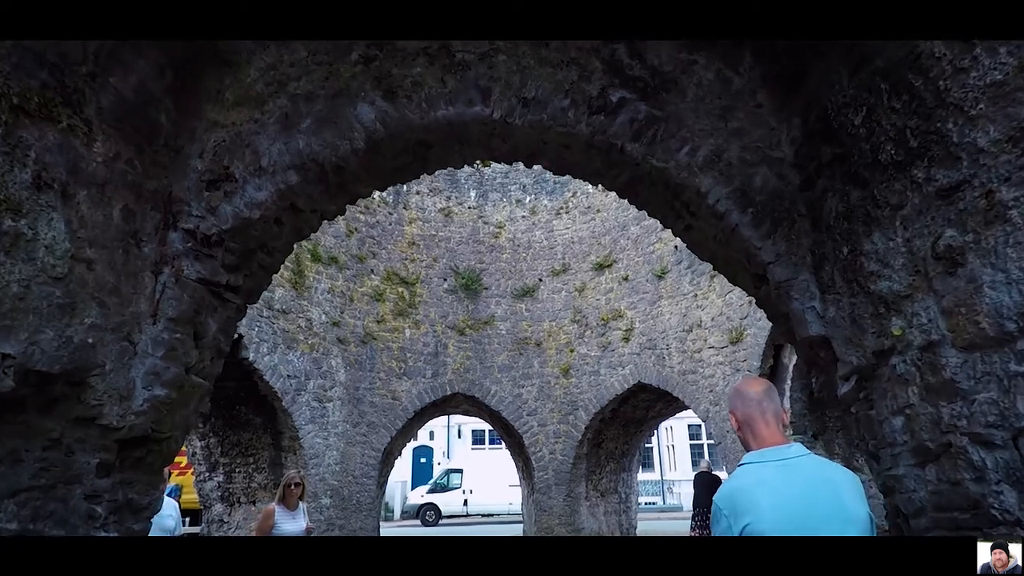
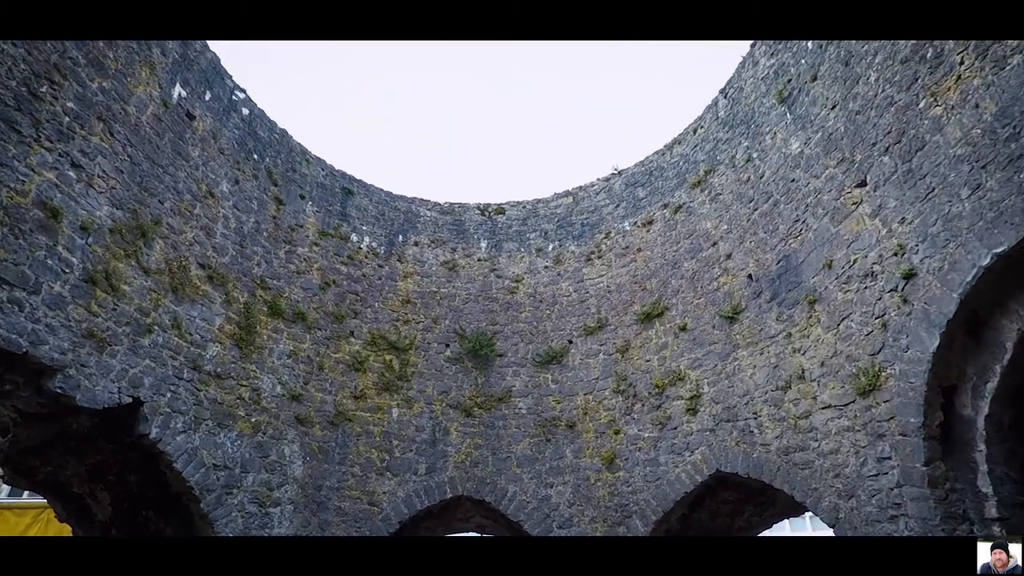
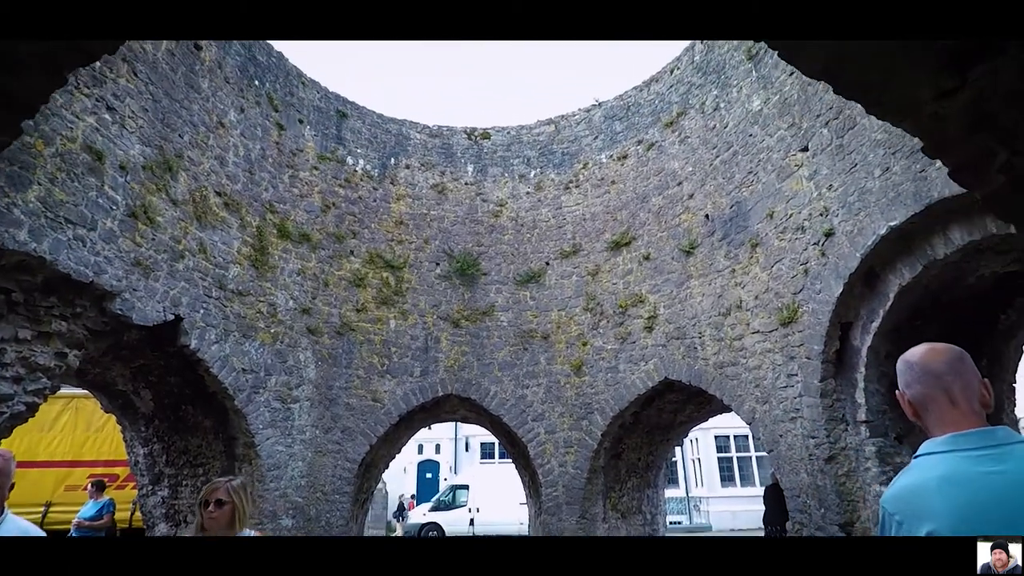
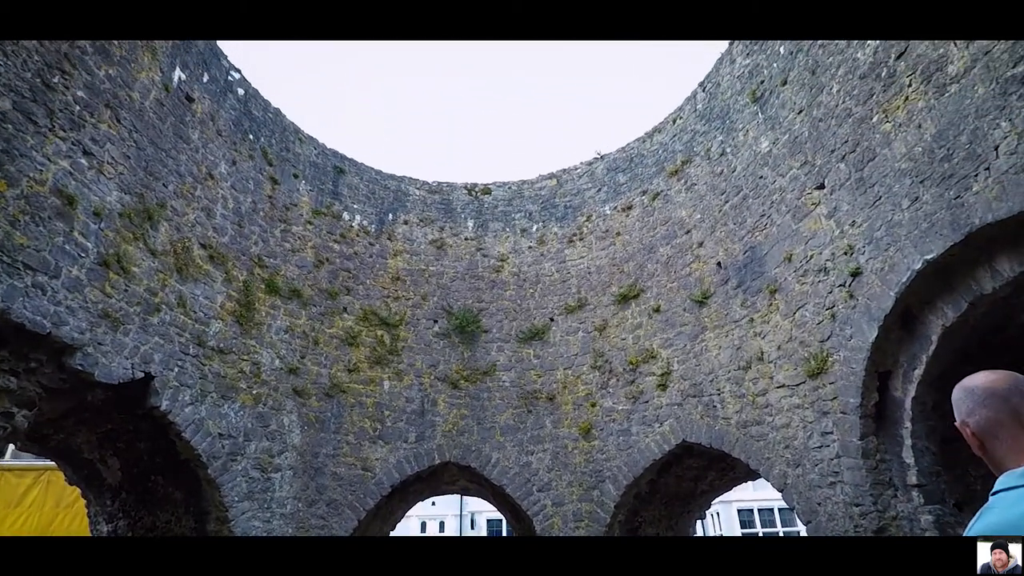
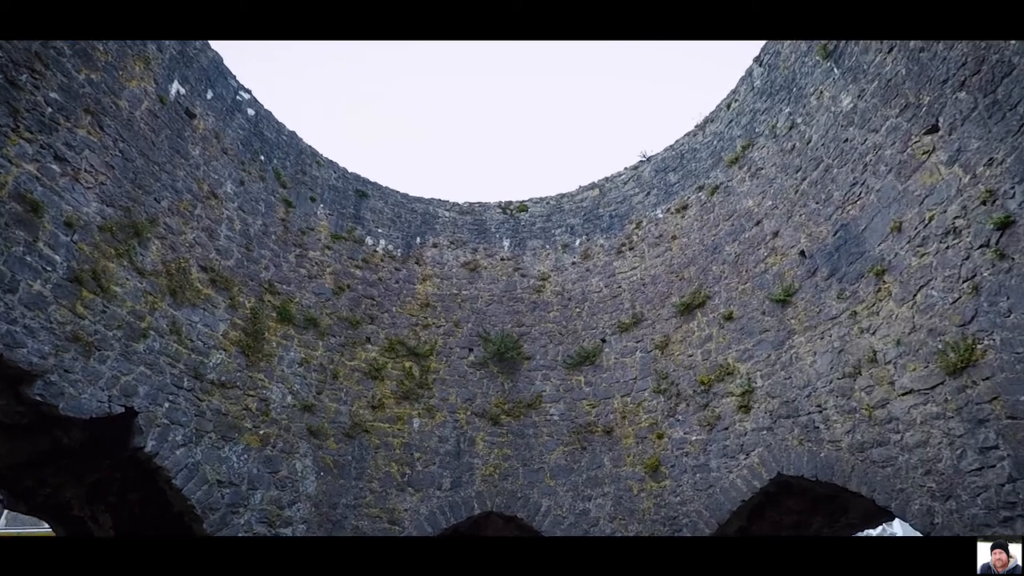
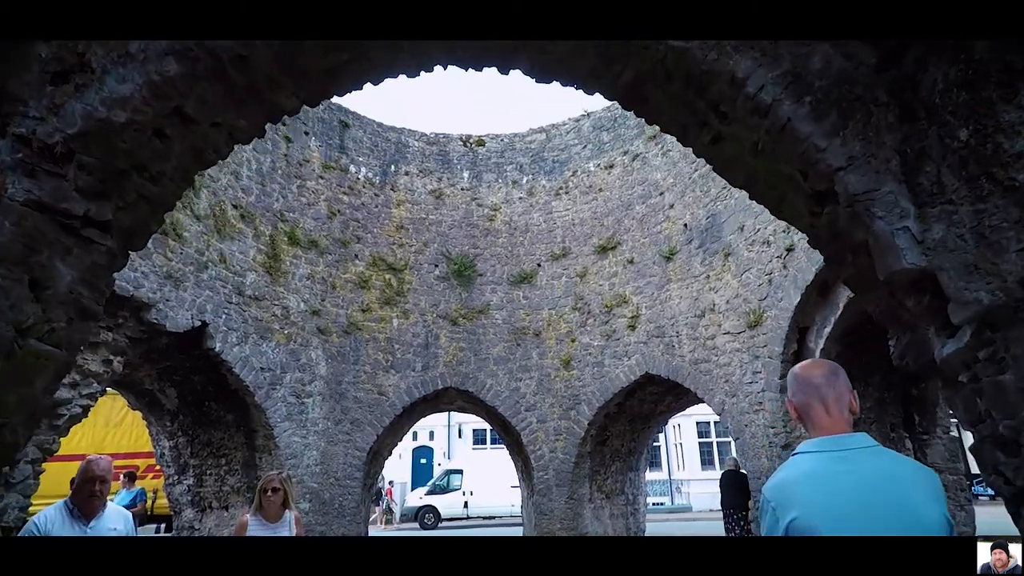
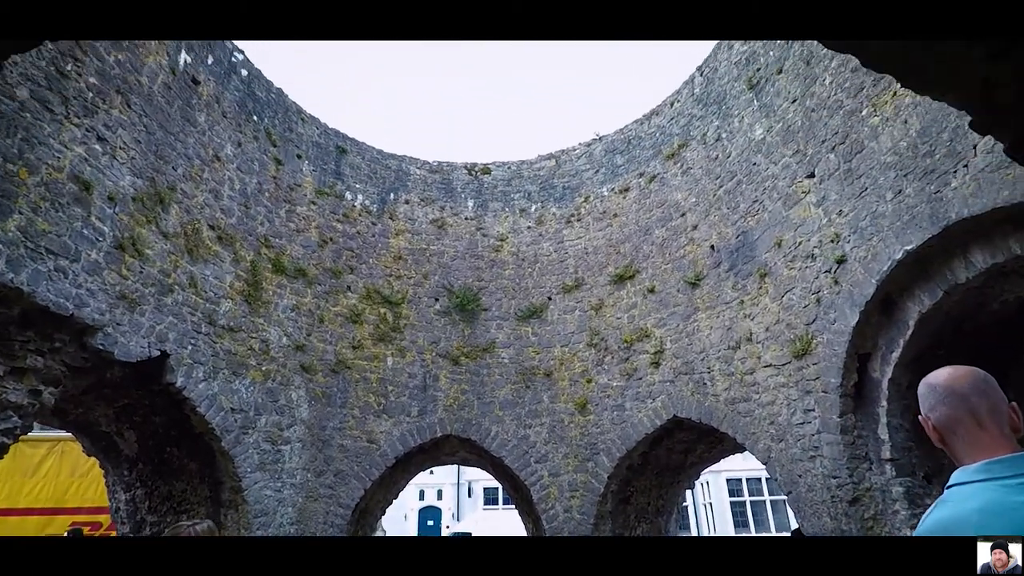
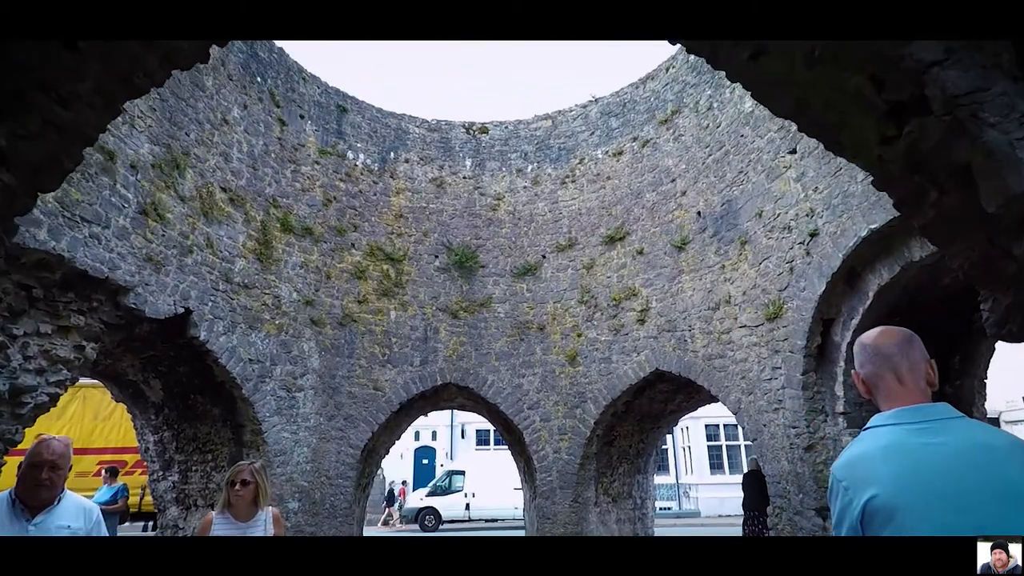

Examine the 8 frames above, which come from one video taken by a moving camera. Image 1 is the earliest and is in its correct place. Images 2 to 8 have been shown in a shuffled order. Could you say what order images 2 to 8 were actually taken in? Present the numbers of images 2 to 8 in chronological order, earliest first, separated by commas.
6, 8, 3, 7, 4, 2, 5
